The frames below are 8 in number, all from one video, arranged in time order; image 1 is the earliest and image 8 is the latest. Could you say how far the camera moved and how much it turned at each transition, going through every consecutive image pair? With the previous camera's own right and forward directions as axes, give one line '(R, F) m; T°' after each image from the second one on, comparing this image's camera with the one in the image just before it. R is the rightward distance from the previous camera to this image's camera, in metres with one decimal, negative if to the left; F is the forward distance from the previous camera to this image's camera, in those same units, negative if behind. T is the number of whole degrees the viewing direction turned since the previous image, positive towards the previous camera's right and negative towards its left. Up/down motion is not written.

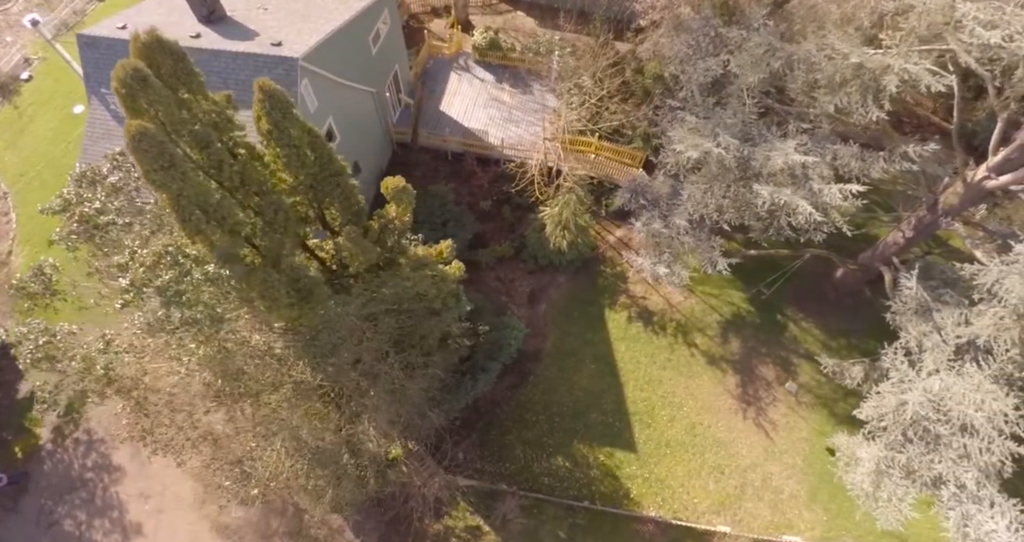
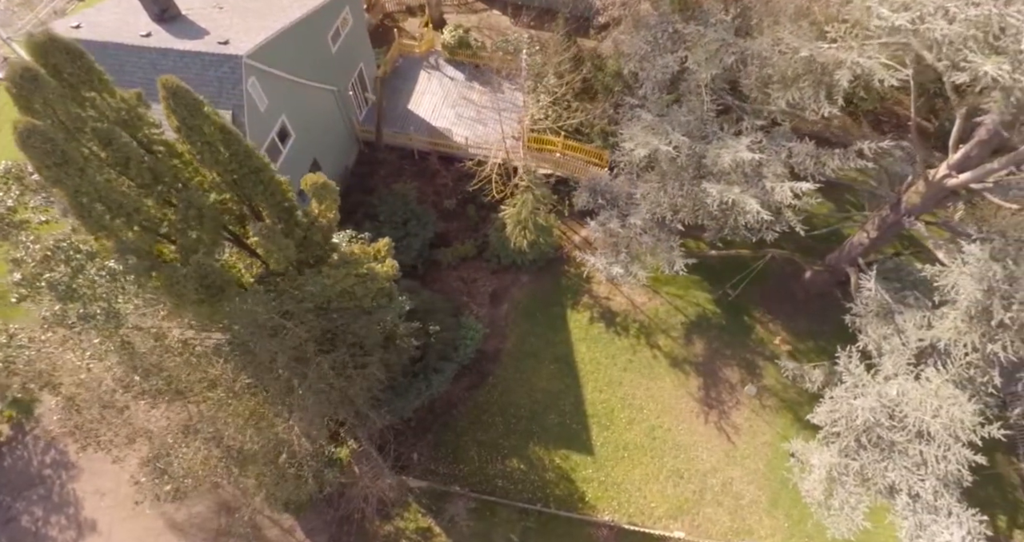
(+1.4, +0.2) m; -1°
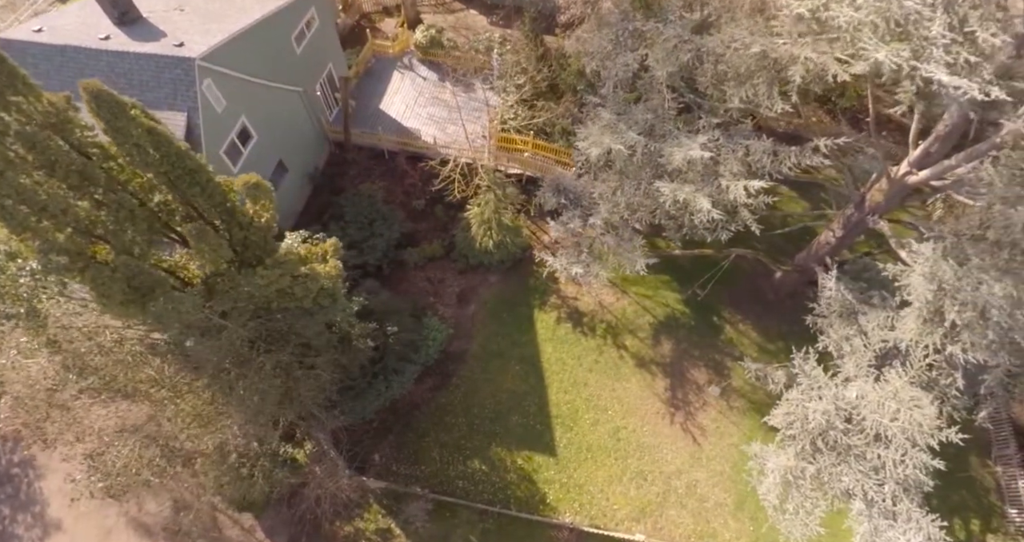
(+1.1, +0.1) m; -1°
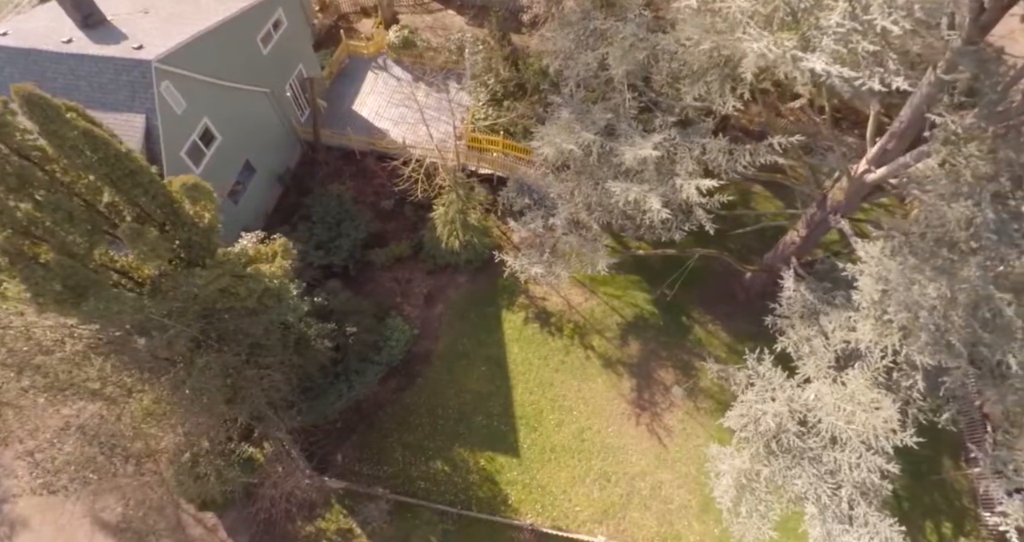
(+1.1, 0.0) m; -1°
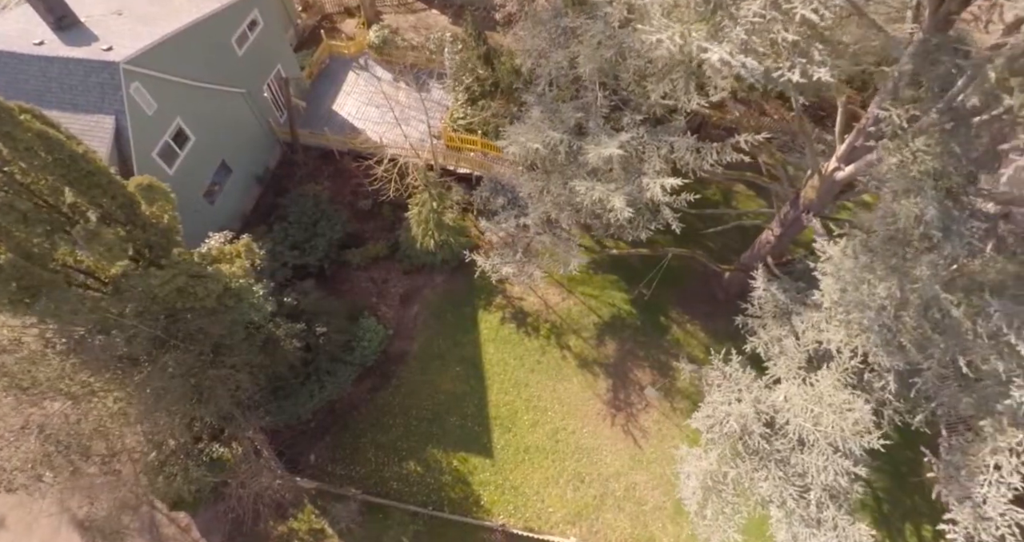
(+0.8, +0.1) m; -1°
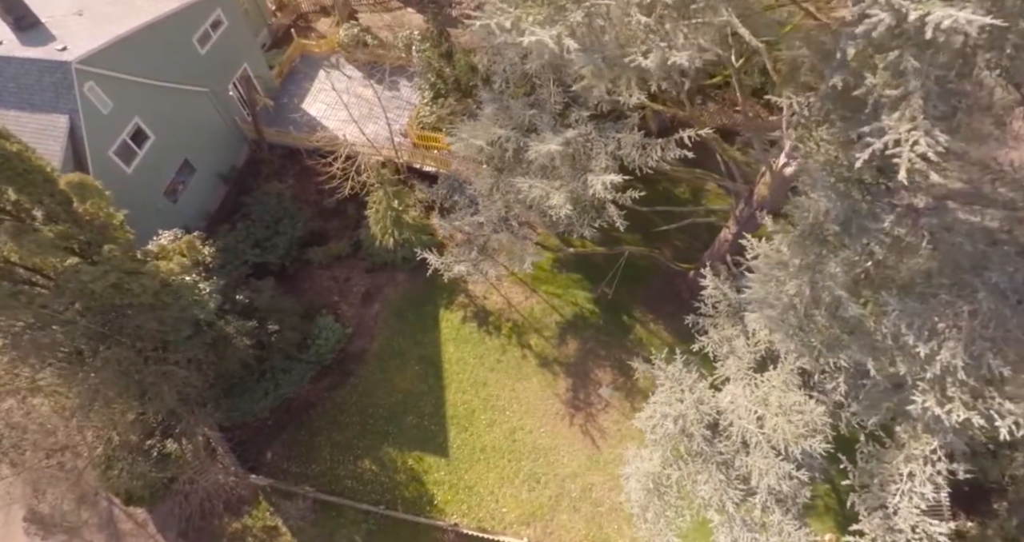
(+1.3, +0.1) m; -1°
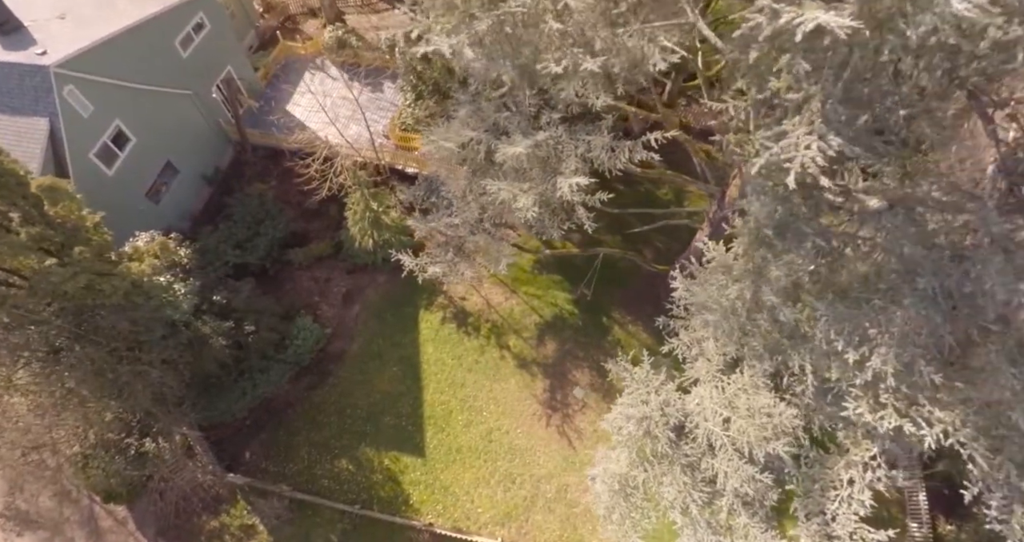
(+0.7, 0.0) m; -1°
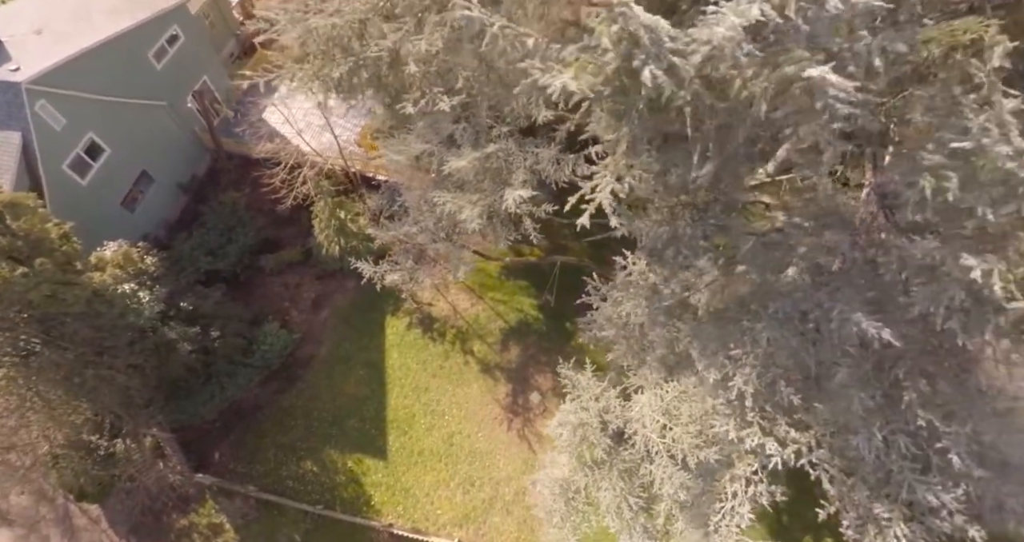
(+1.2, -0.3) m; -1°
